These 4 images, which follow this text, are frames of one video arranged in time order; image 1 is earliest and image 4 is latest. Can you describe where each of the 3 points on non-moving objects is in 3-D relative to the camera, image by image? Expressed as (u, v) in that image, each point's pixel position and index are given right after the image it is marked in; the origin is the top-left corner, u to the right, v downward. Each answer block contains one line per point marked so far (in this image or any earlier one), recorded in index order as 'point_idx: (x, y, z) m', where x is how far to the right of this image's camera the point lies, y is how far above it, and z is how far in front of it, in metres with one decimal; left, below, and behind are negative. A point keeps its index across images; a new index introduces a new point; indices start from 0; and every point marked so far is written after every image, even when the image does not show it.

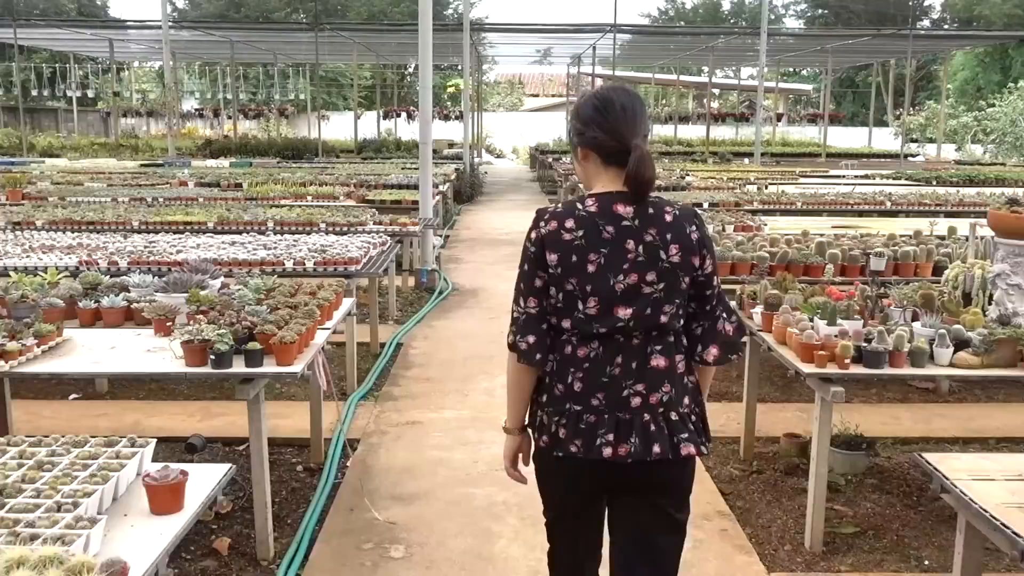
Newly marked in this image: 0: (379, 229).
0: (-1.0, +0.4, +7.1) m
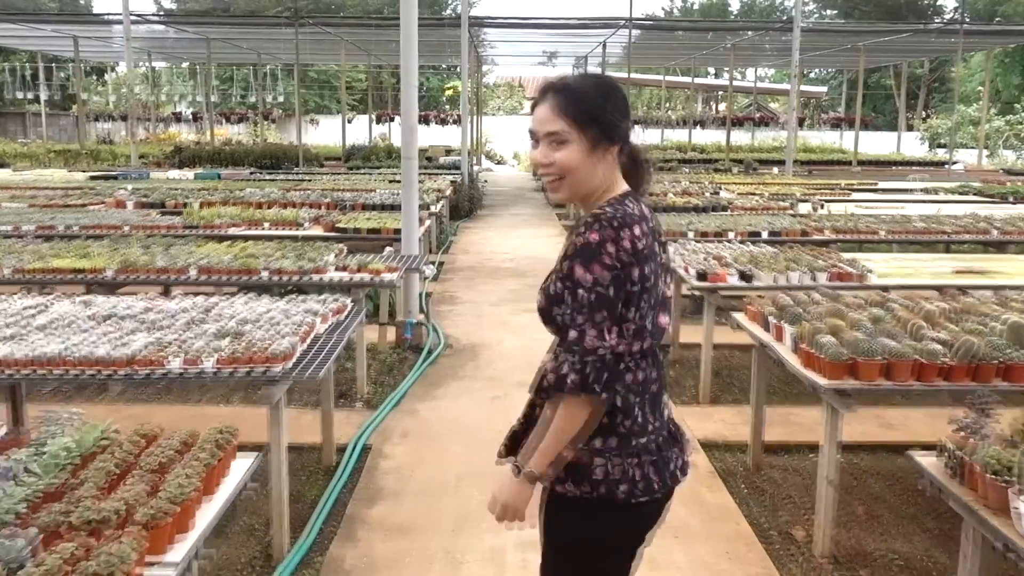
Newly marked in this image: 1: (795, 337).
0: (-0.9, 0.0, +5.2) m
1: (+1.0, -0.2, +3.7) m
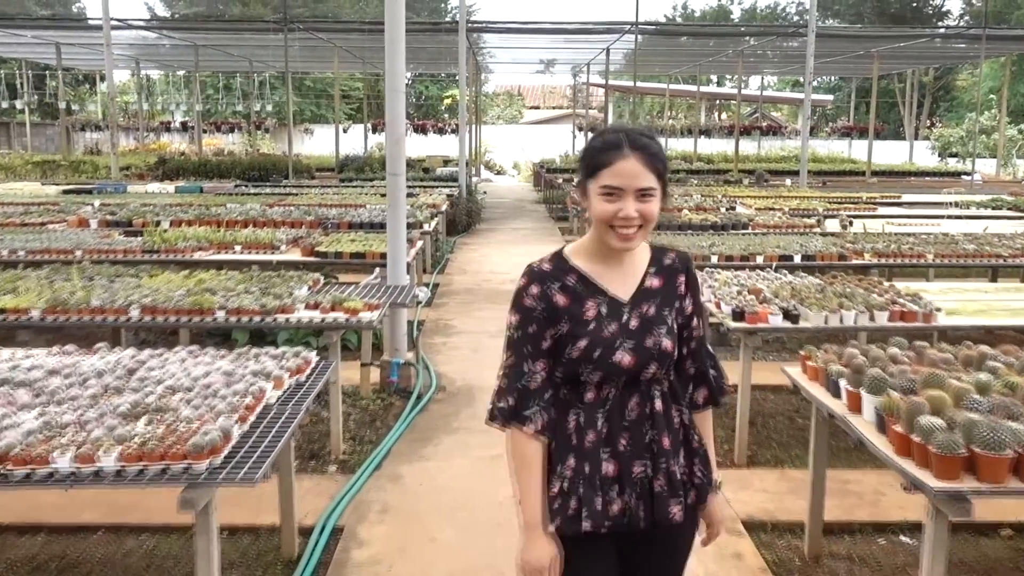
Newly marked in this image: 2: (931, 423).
0: (-0.9, -0.1, +4.4) m
1: (+1.0, -0.3, +2.9) m
2: (+1.1, -0.3, +2.6) m
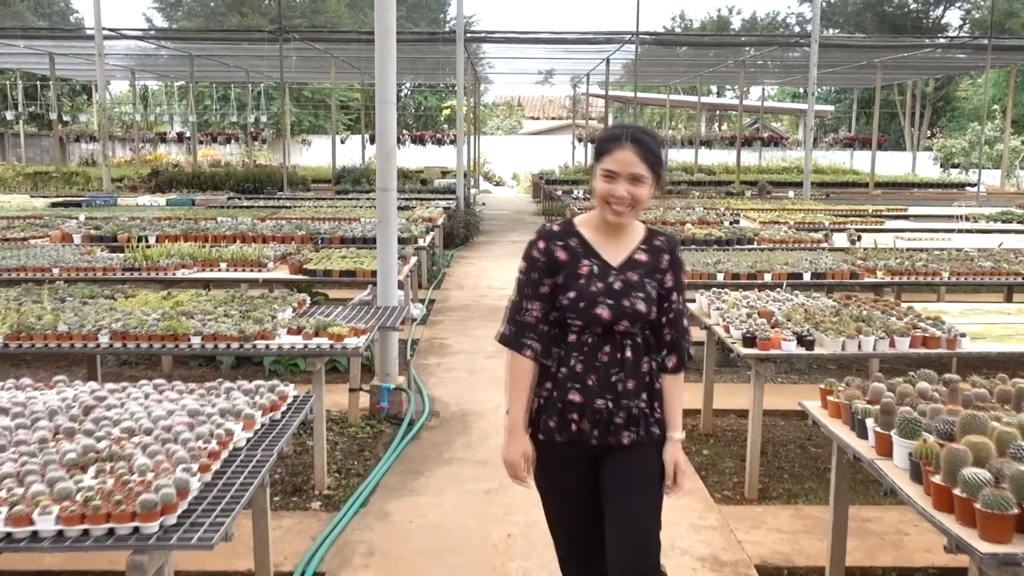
0: (-0.9, -0.2, +4.1) m
1: (+1.0, -0.4, +2.6) m
2: (+1.1, -0.4, +2.3) m
